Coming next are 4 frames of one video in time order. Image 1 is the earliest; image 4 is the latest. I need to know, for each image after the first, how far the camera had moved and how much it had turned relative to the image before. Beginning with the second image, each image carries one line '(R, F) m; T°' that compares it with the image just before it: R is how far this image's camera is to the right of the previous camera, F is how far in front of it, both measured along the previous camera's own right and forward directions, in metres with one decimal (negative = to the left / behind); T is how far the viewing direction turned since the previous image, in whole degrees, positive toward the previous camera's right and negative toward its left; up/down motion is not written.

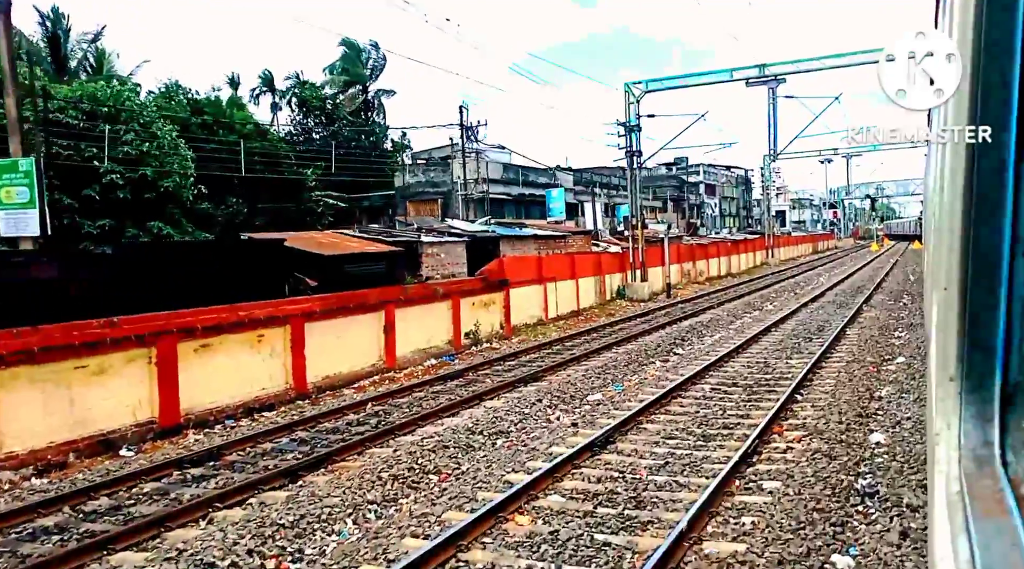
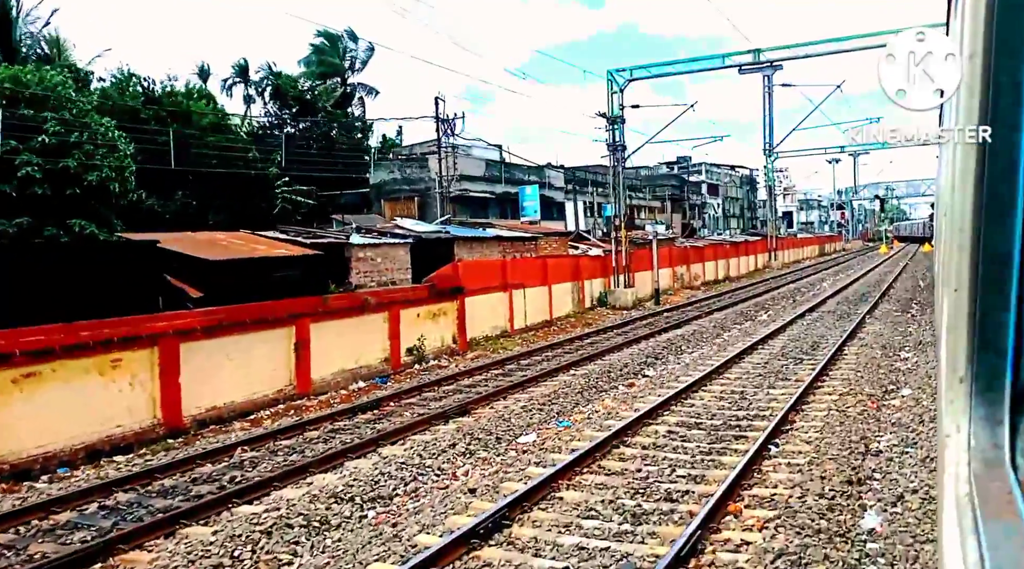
(+1.1, +2.5) m; -1°
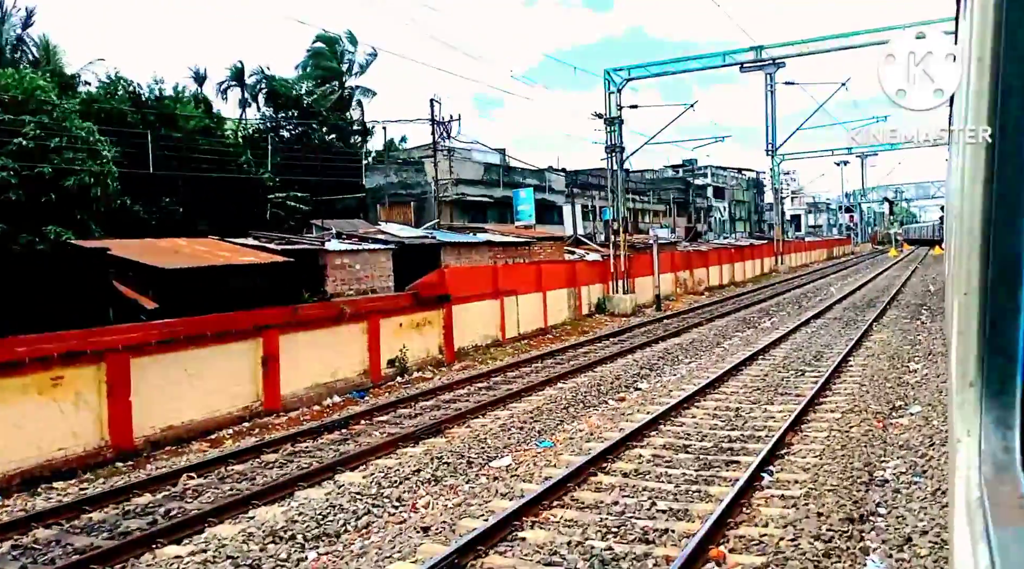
(+0.4, +0.8) m; -1°
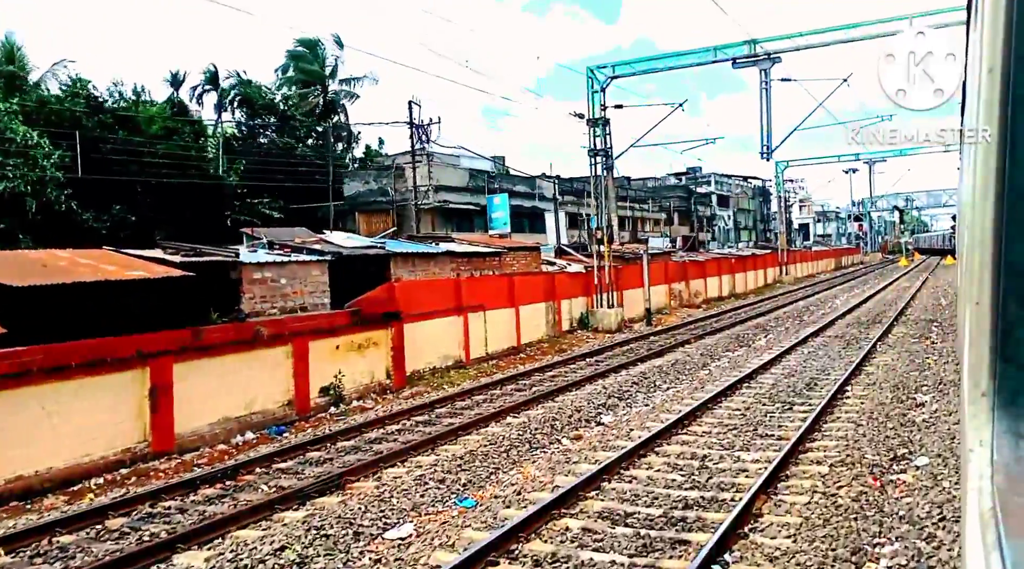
(+0.9, +1.9) m; -1°
